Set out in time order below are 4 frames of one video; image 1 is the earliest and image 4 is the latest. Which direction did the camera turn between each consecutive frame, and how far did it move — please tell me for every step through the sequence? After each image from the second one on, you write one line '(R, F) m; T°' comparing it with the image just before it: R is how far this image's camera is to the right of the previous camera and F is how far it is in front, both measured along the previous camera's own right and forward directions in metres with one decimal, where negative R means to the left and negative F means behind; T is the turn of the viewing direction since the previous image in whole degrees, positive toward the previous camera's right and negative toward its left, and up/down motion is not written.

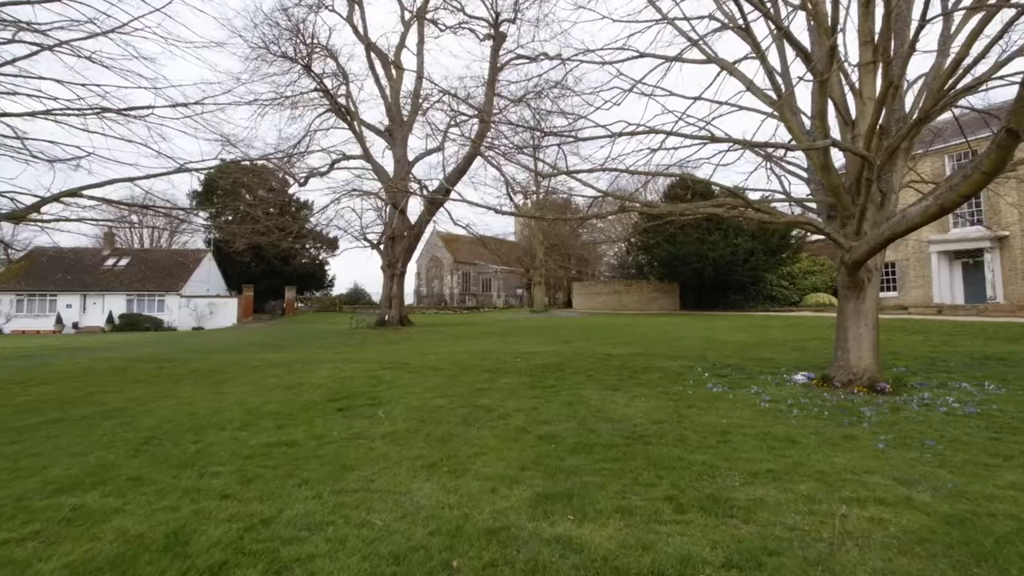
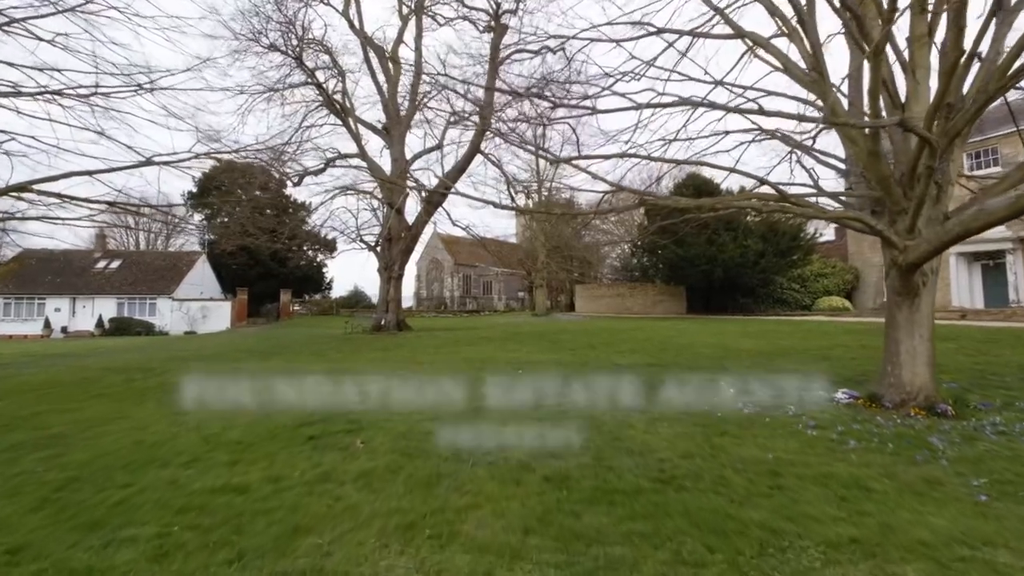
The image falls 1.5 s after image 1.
(0.0, +0.9) m; 0°
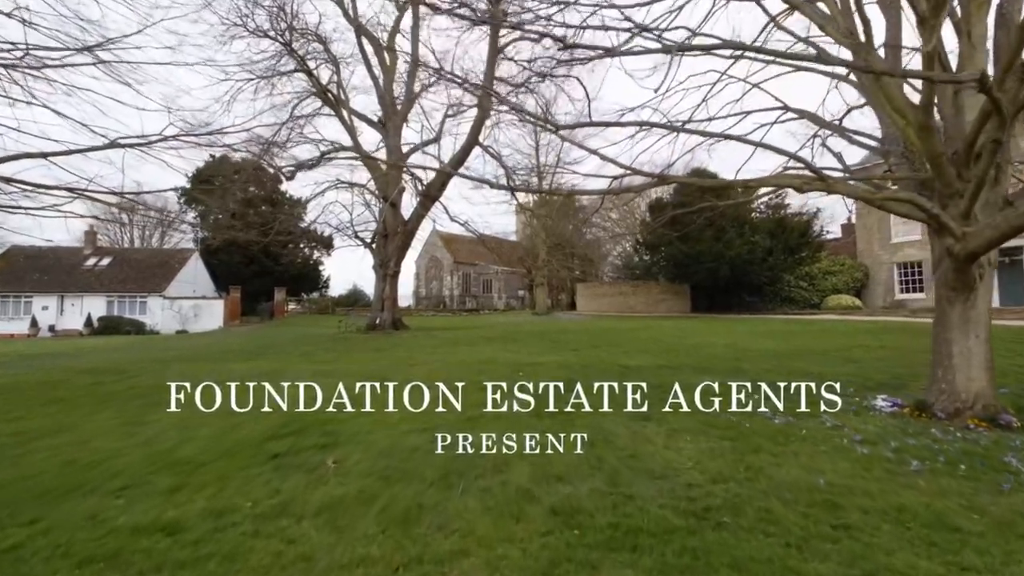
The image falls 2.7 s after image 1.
(0.0, +0.8) m; 0°
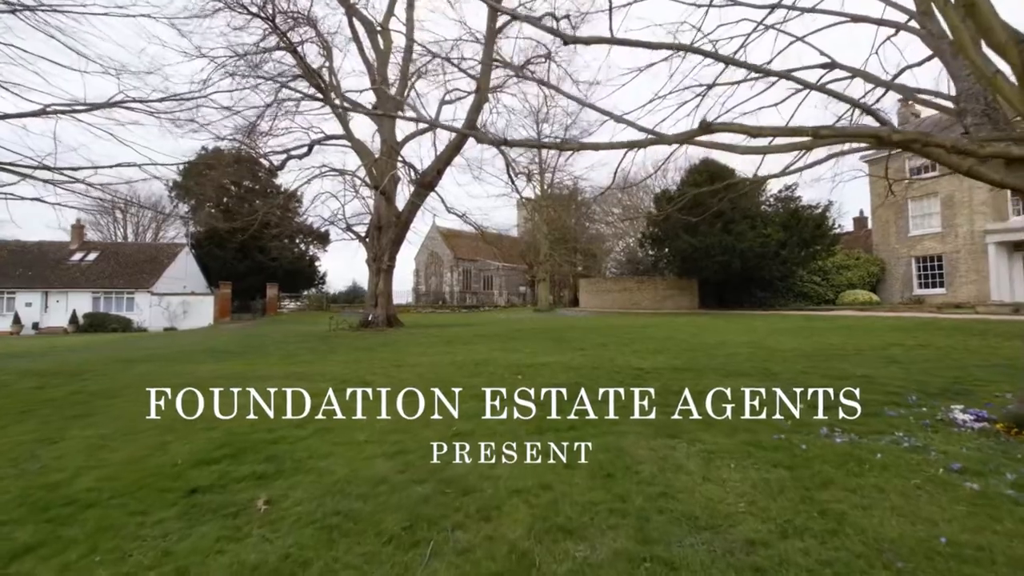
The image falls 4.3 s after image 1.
(+0.1, +1.2) m; 0°
